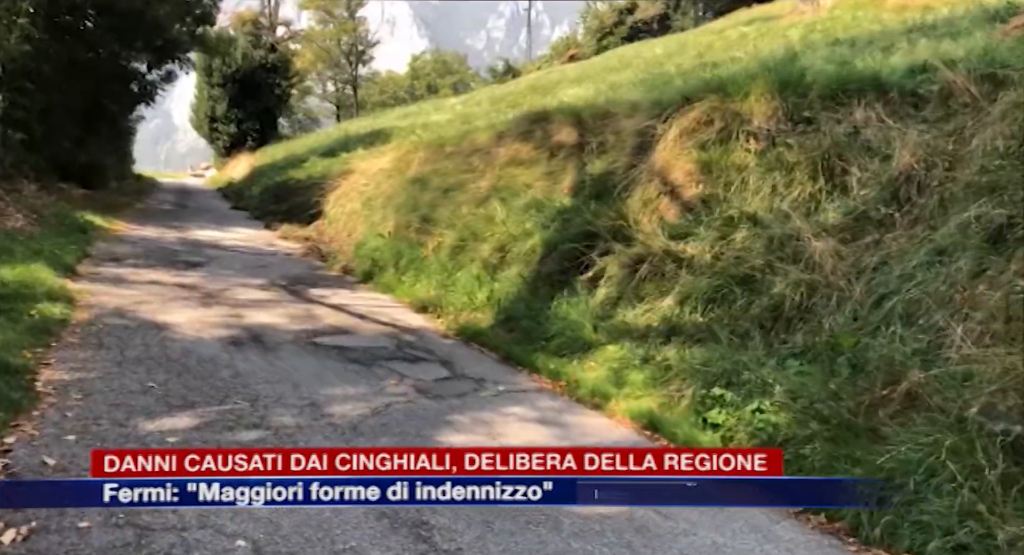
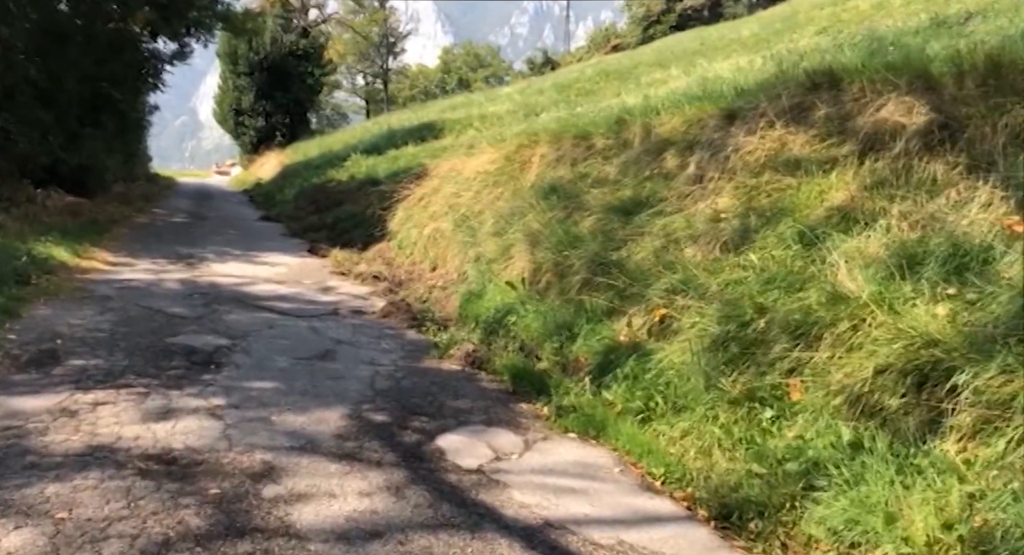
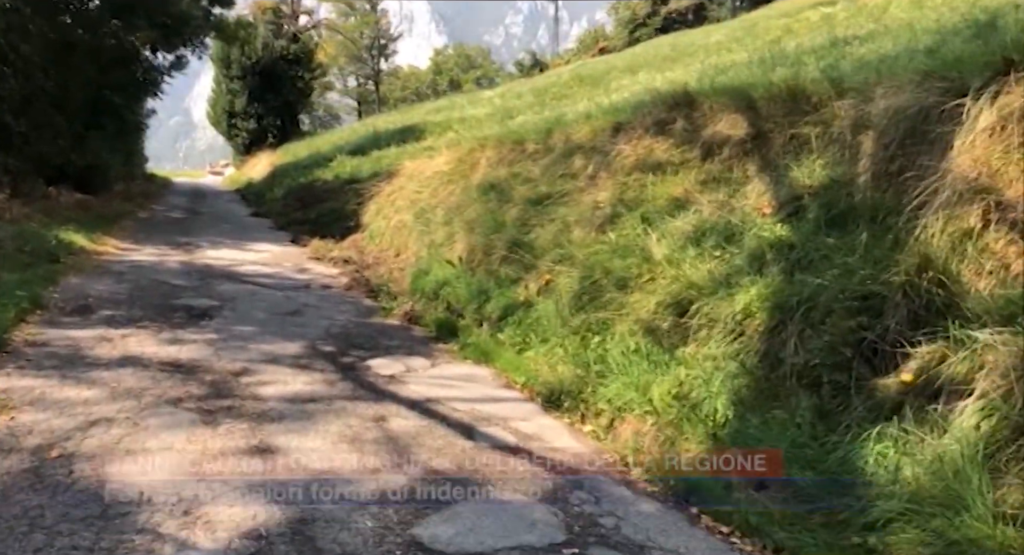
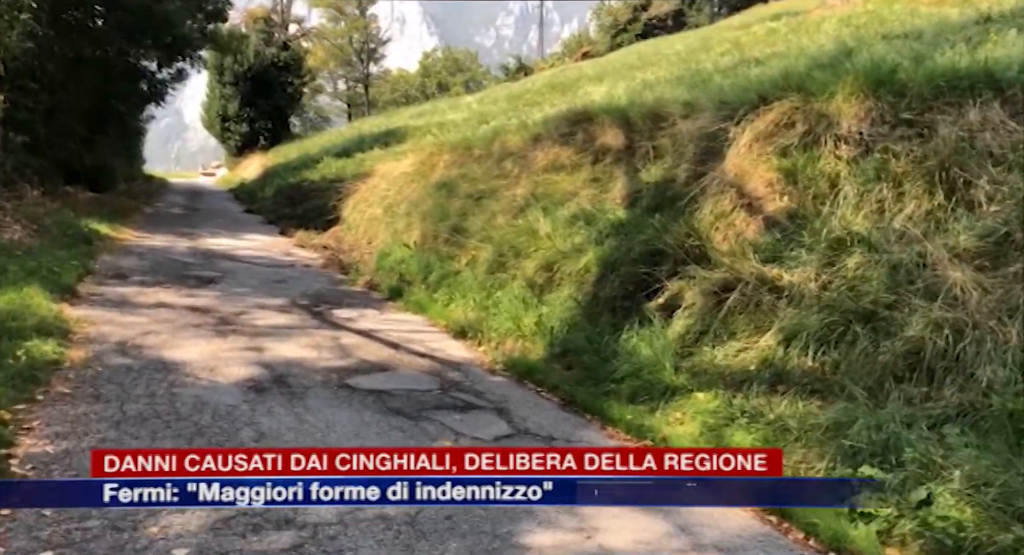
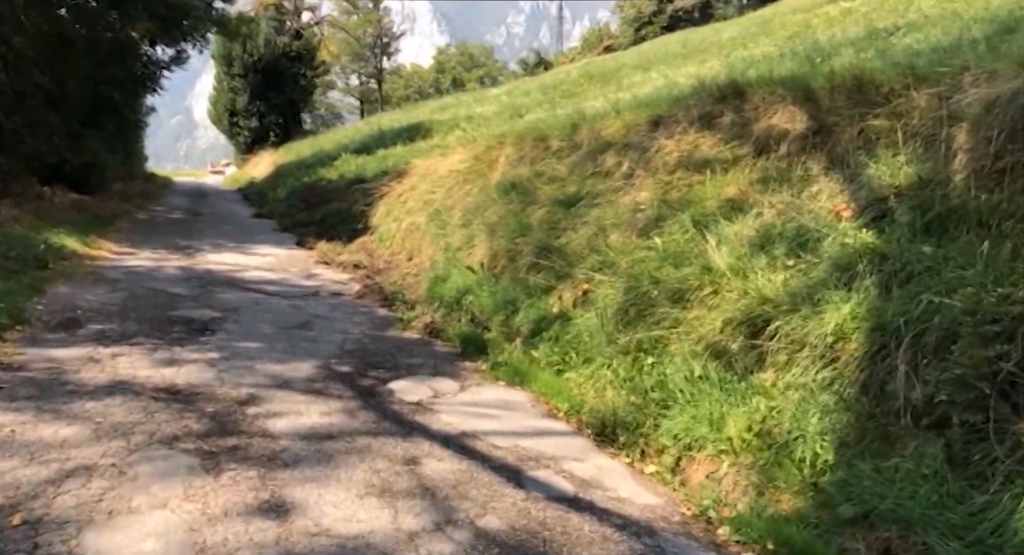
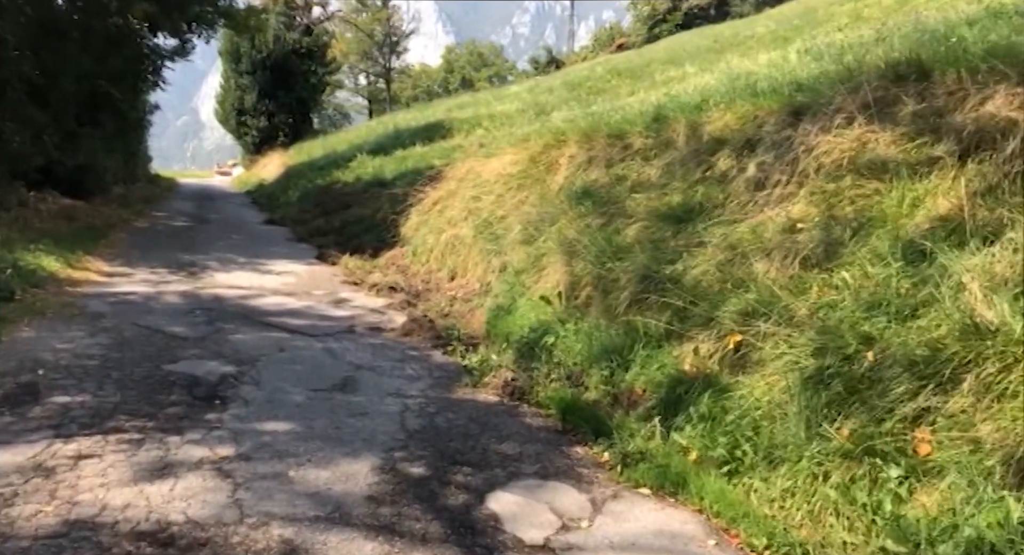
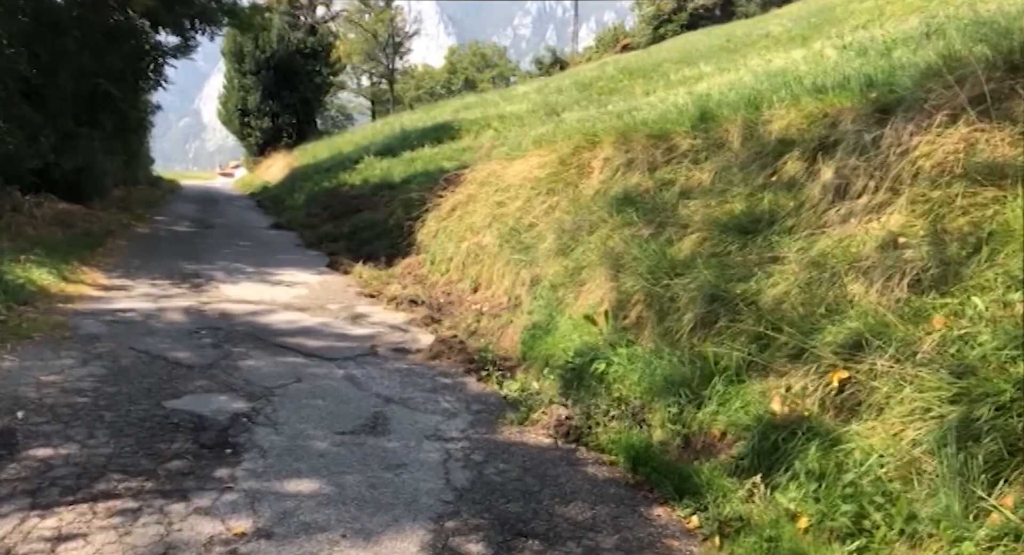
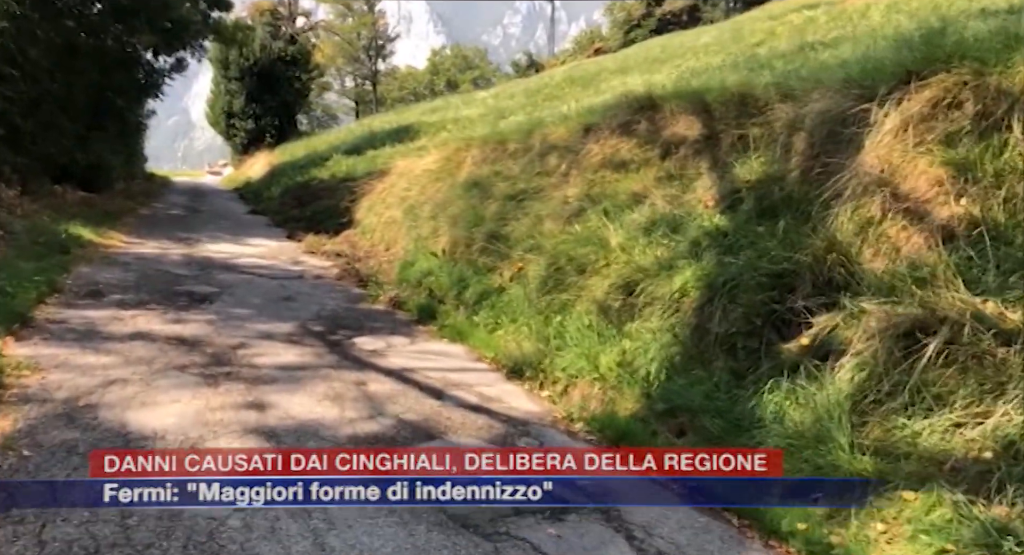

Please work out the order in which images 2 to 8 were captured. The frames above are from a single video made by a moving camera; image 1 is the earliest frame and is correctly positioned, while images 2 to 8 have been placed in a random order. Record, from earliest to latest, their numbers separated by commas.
4, 8, 3, 5, 2, 6, 7
